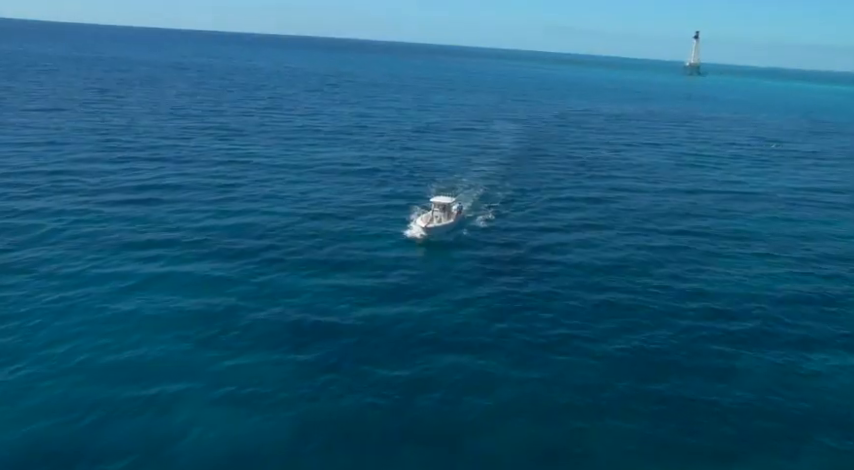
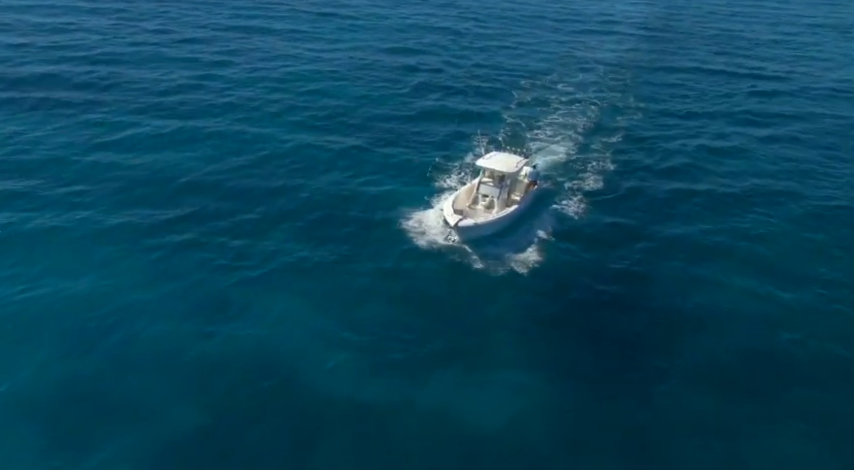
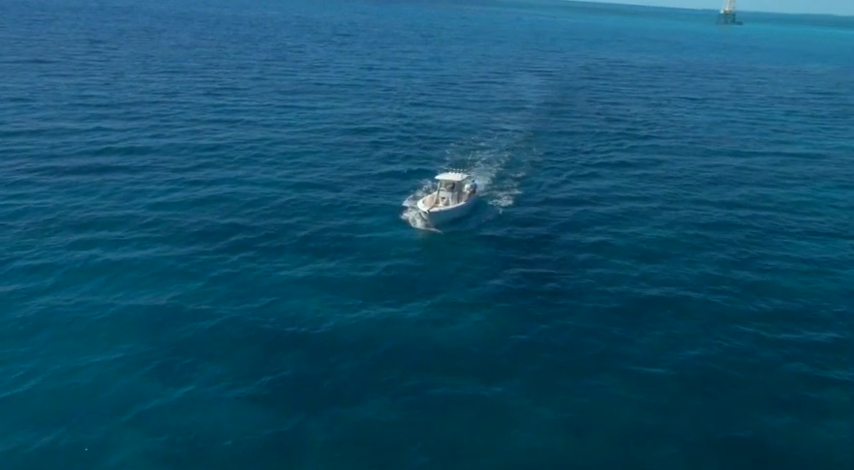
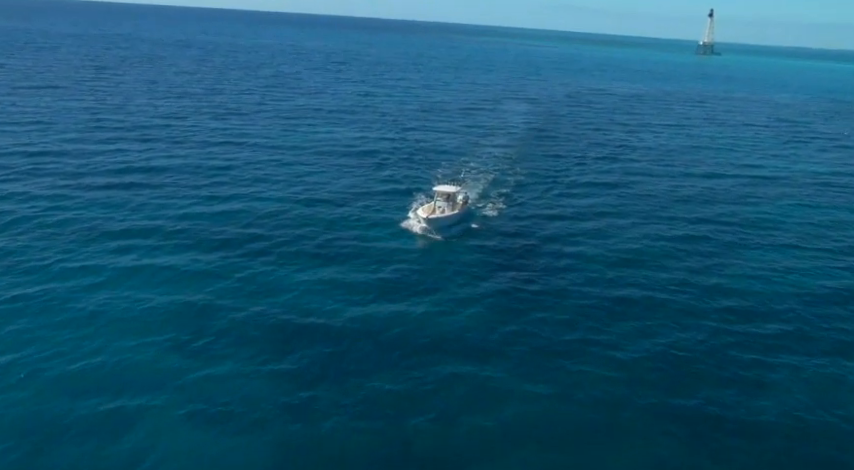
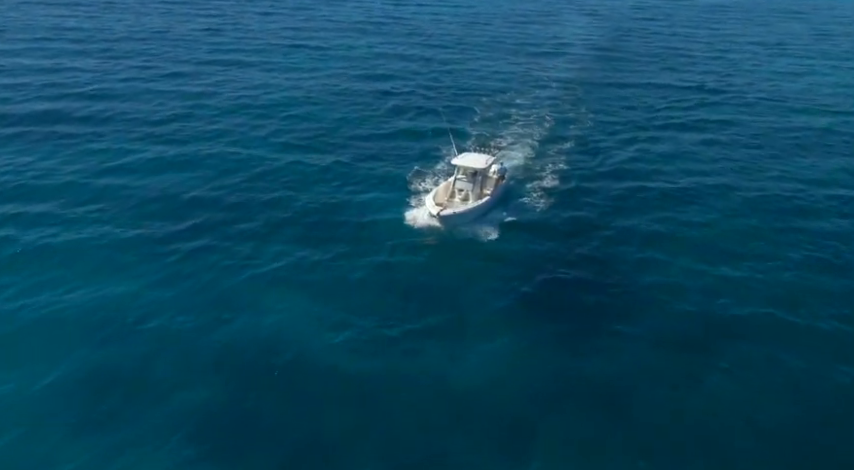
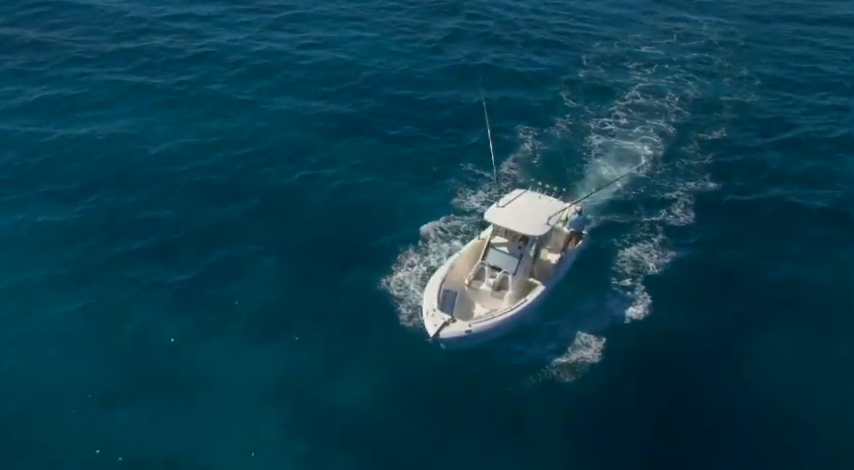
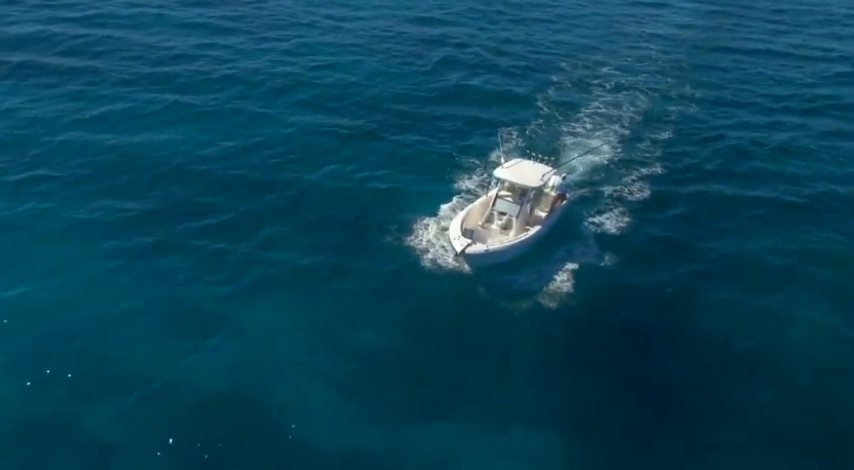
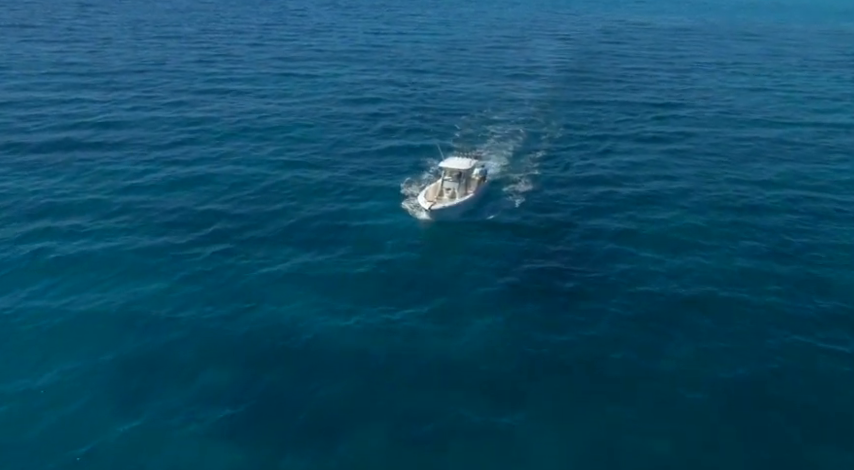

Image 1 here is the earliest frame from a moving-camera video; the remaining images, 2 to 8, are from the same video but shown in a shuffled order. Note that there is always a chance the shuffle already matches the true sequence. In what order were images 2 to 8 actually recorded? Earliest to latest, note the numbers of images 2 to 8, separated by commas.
4, 3, 8, 5, 2, 7, 6
